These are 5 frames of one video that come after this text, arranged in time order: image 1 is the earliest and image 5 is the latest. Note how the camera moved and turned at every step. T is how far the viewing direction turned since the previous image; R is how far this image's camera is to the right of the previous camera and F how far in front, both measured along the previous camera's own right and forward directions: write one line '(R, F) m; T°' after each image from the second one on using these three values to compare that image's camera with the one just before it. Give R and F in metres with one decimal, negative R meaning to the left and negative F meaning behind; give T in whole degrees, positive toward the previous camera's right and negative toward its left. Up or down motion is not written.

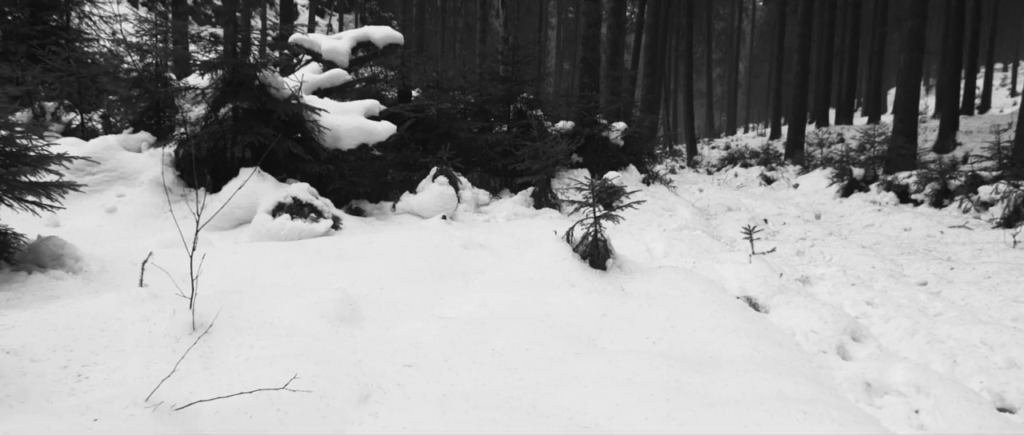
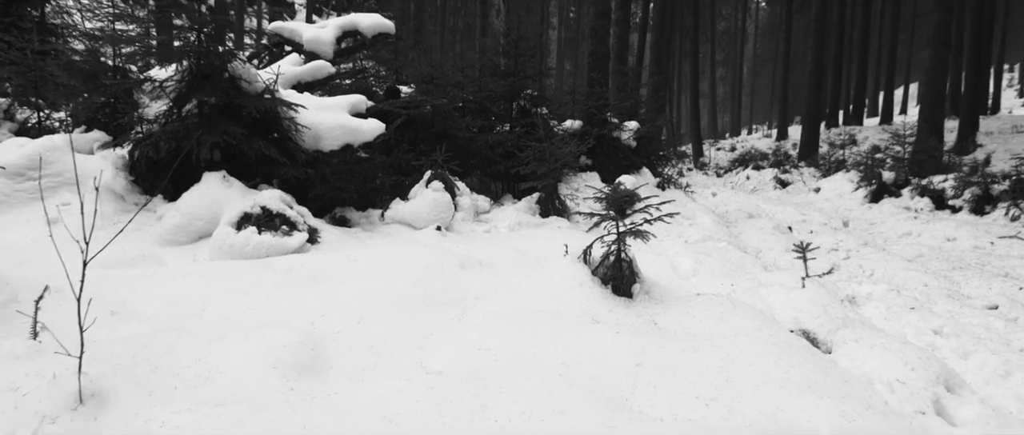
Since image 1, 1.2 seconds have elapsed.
(0.0, +1.0) m; 0°
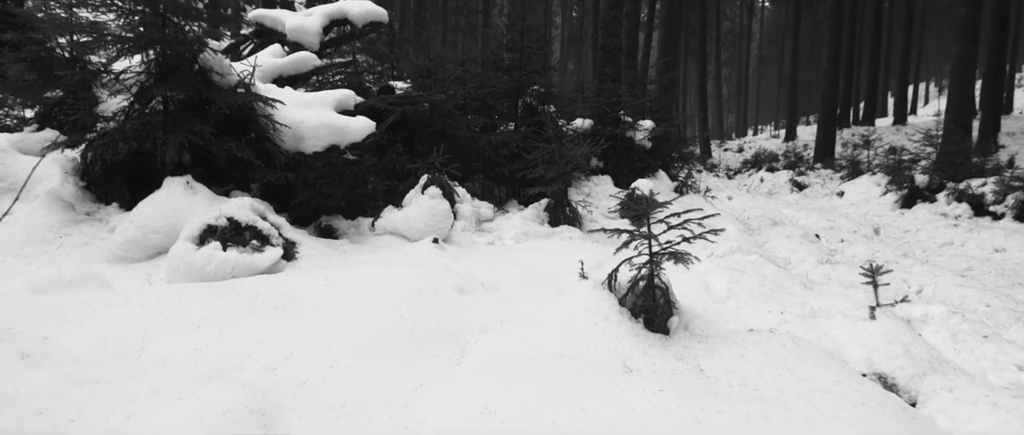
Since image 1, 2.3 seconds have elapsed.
(0.0, +0.9) m; 0°
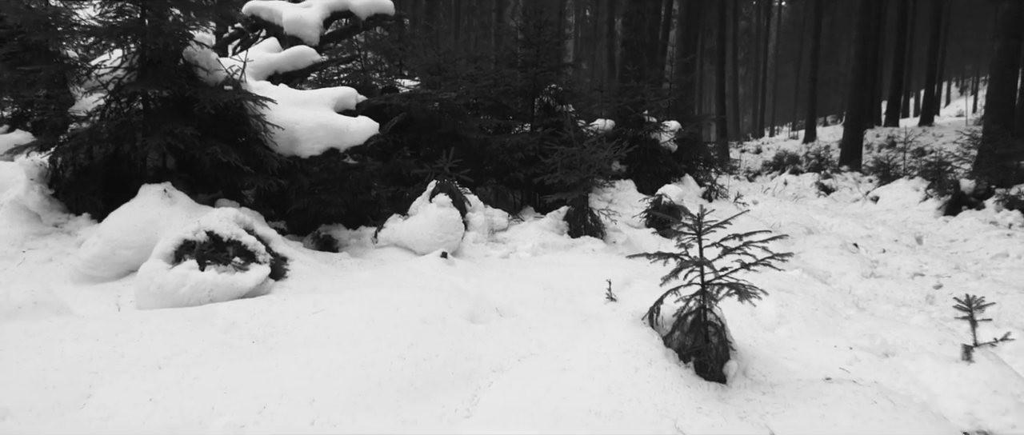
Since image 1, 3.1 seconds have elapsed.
(0.0, +0.7) m; -1°
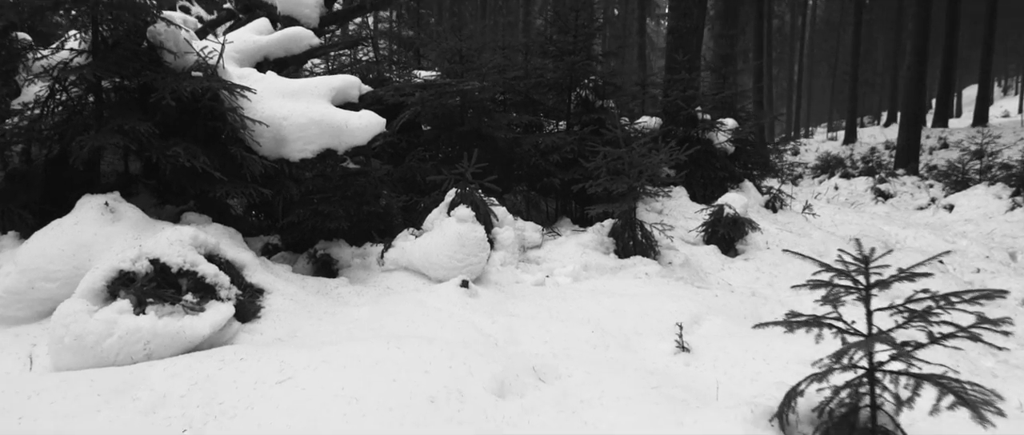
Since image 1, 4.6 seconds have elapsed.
(-0.1, +1.2) m; -2°
